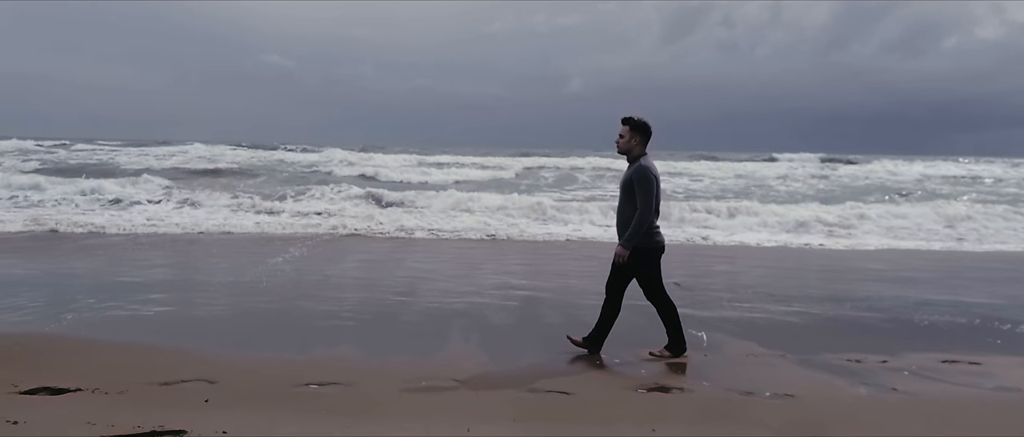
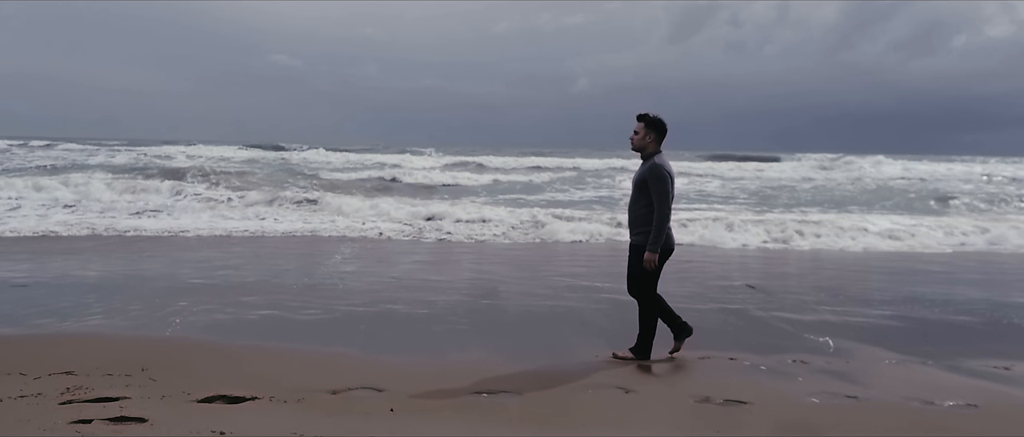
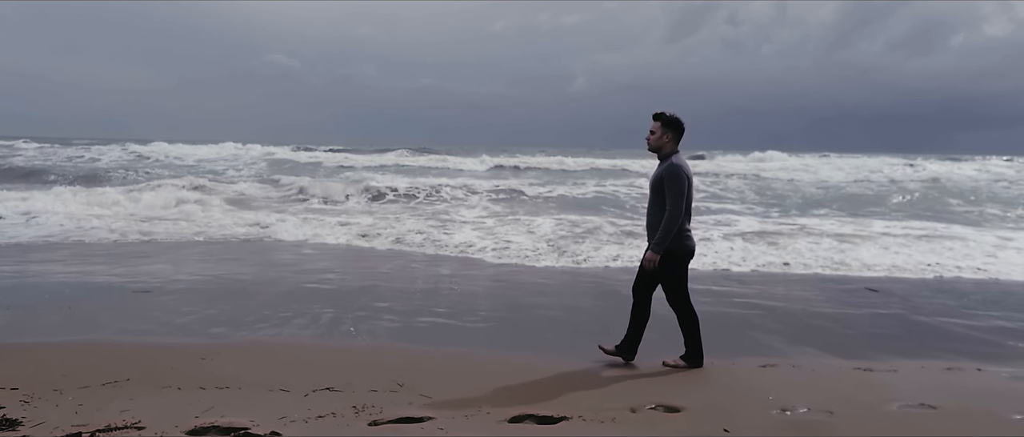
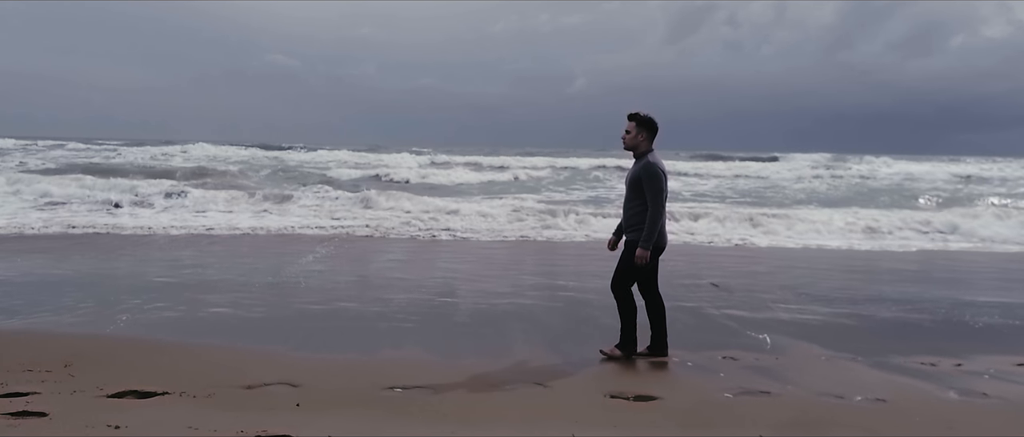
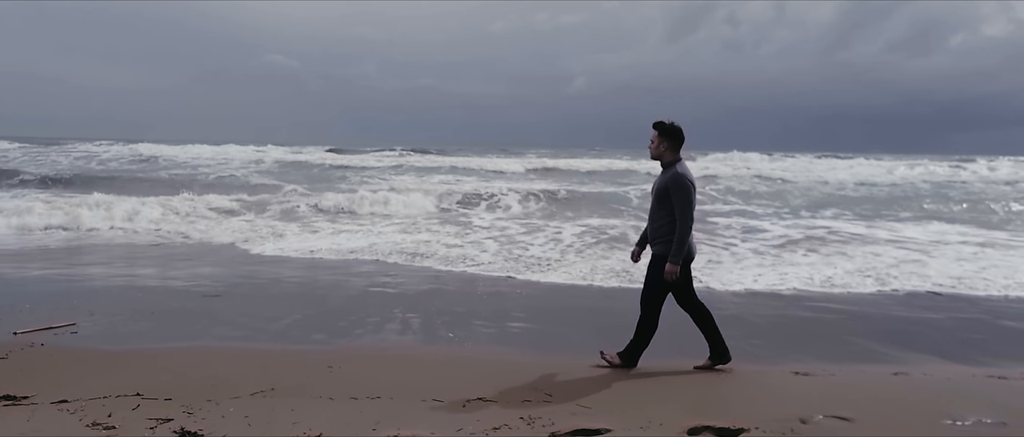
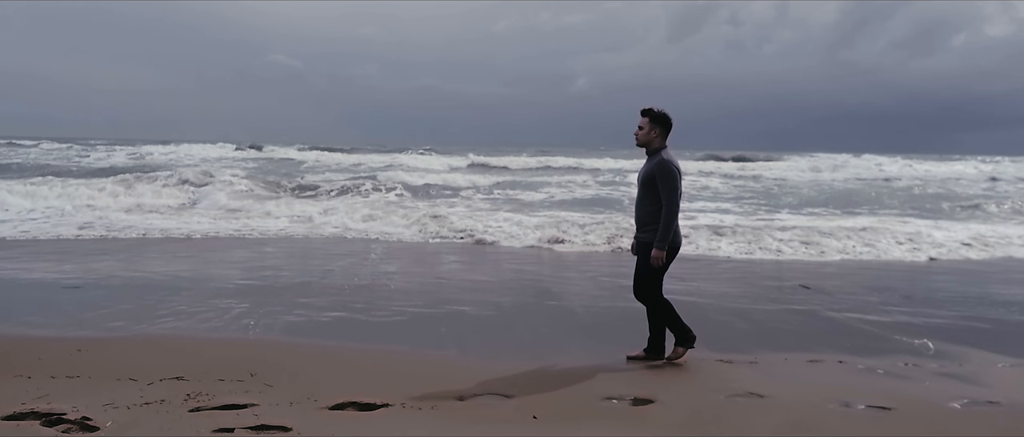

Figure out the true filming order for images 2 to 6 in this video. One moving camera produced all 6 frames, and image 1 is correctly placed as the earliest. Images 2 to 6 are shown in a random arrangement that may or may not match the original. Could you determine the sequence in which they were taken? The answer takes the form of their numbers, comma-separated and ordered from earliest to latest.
4, 2, 6, 3, 5
